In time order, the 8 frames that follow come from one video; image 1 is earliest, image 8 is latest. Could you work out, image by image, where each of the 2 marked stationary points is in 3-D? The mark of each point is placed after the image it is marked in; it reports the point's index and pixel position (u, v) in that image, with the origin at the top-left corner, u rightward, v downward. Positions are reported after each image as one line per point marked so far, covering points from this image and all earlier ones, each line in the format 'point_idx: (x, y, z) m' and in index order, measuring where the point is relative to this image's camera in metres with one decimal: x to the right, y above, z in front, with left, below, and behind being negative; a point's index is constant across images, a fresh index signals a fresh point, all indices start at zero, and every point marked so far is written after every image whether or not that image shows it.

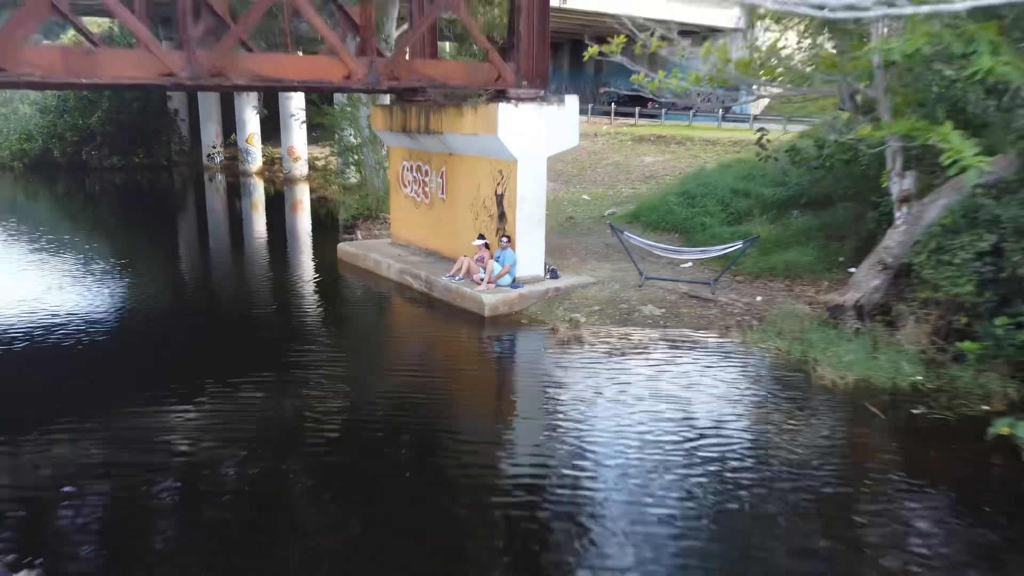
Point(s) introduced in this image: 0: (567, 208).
0: (+1.0, +1.5, +11.6) m
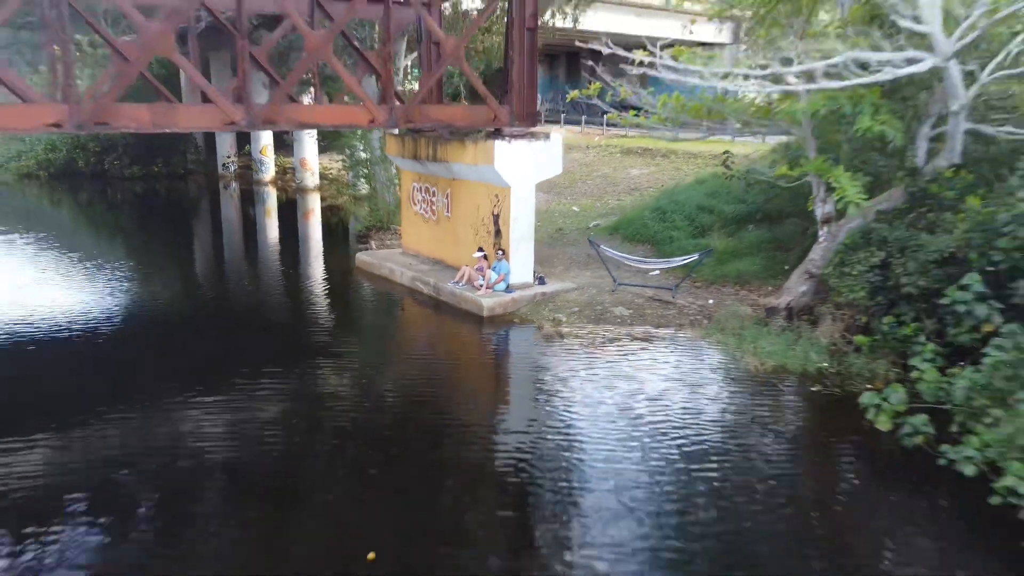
0: (+1.0, +1.4, +13.0) m
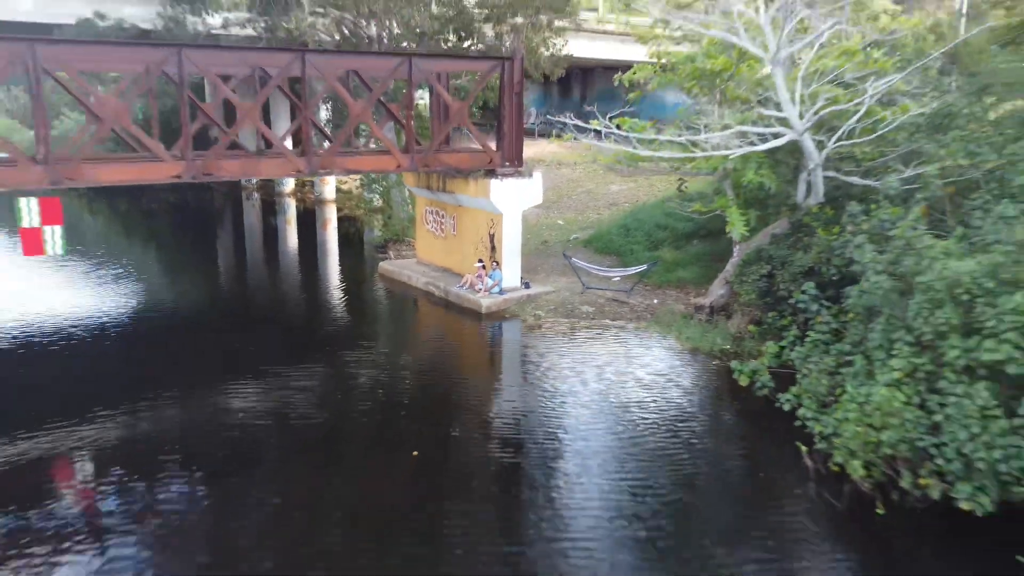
0: (+0.8, +1.4, +15.6) m
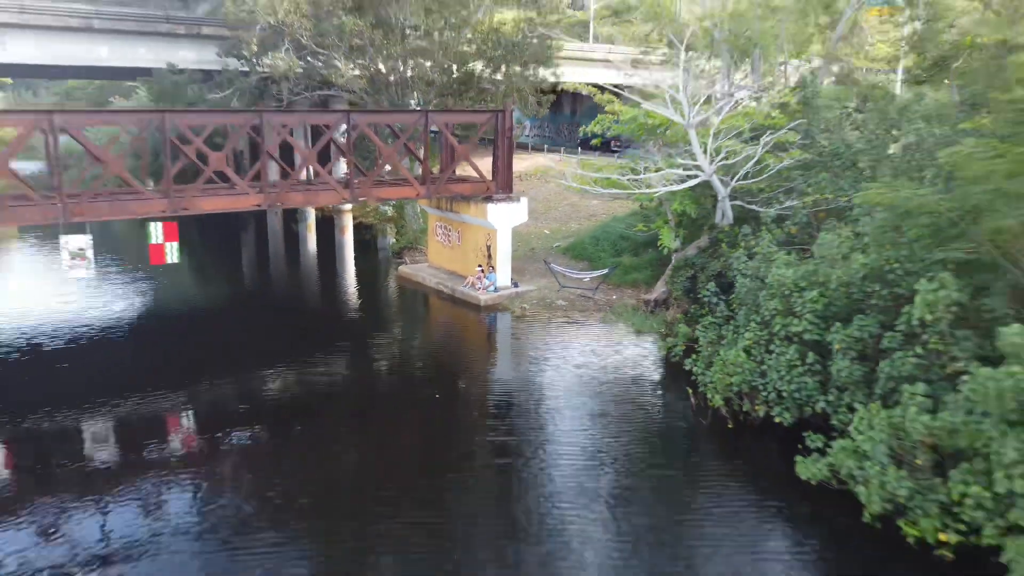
0: (+0.6, +1.4, +18.9) m
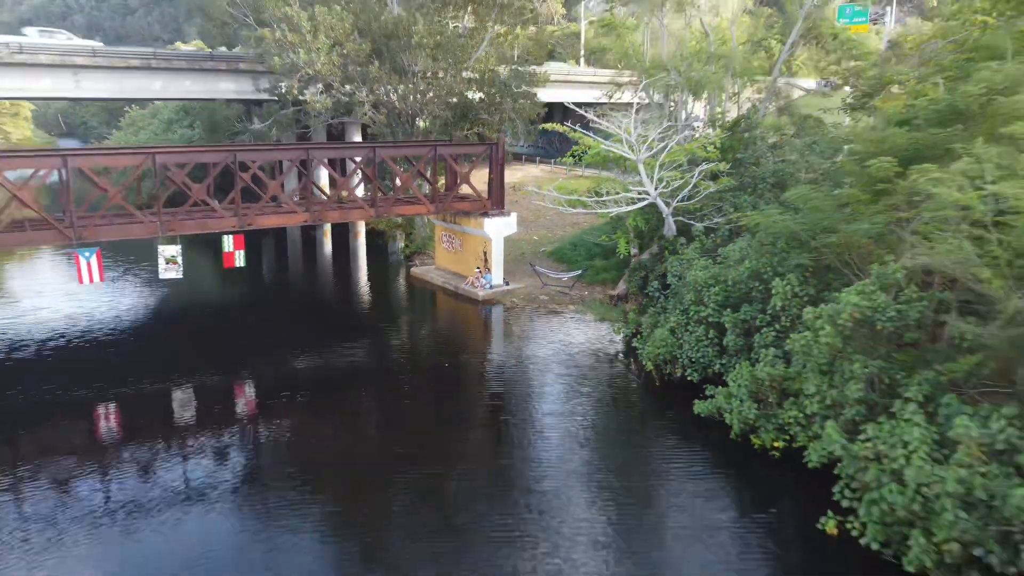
0: (+0.4, +1.5, +22.4) m
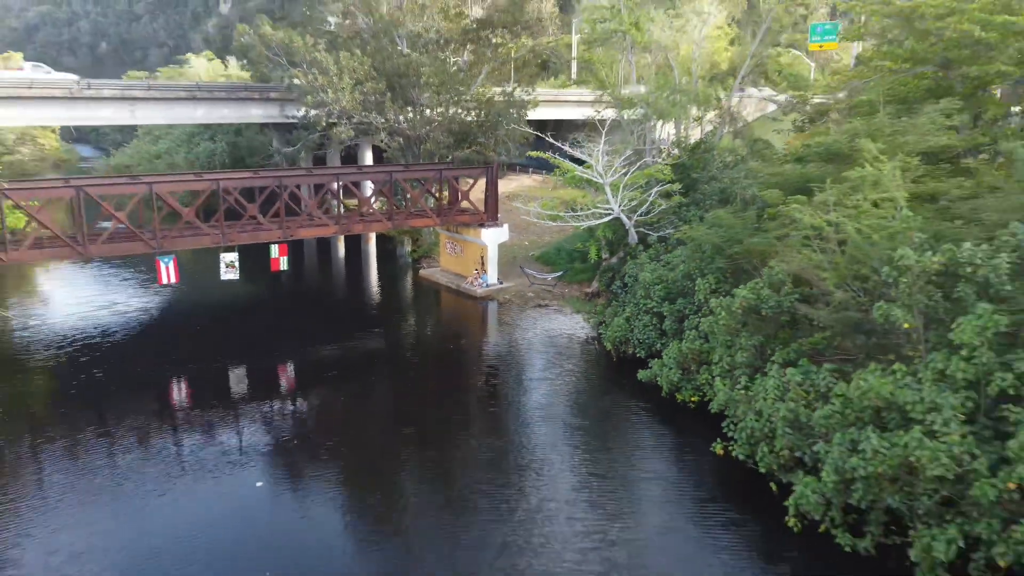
0: (+0.1, +1.5, +26.0) m
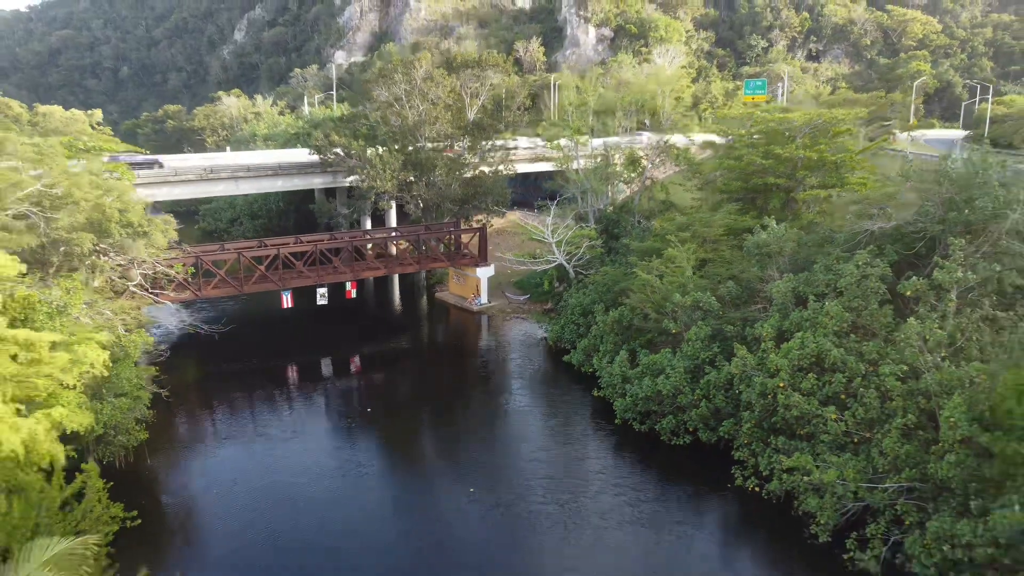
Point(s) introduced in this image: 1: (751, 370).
0: (-0.7, +0.6, +37.6) m
1: (+7.2, -2.5, +18.9) m
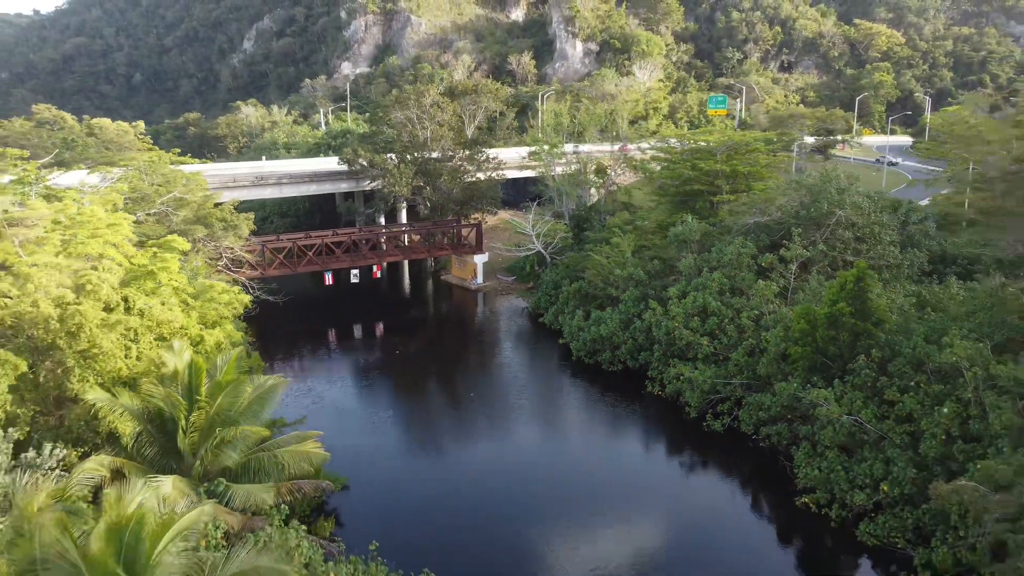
0: (-1.4, +1.7, +46.5) m
1: (+6.6, -1.3, +27.8) m
